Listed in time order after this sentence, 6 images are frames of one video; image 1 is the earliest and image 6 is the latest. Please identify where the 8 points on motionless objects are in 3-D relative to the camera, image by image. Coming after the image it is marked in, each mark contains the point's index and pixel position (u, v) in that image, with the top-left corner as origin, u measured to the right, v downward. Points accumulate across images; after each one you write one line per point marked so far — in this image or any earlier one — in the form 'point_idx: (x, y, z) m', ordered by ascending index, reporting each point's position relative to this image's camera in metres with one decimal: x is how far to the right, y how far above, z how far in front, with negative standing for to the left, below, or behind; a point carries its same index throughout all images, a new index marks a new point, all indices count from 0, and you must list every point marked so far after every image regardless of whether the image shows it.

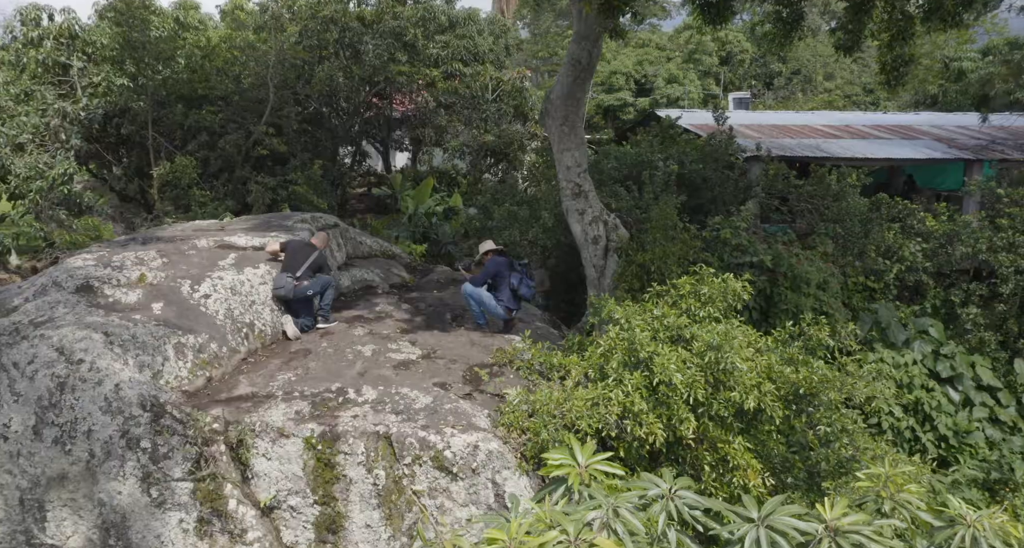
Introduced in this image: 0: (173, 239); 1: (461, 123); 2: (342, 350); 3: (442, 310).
0: (-2.9, +0.3, +6.1) m
1: (-1.0, +2.9, +13.4) m
2: (-1.2, -0.6, +5.2) m
3: (-0.6, -0.3, +6.5) m
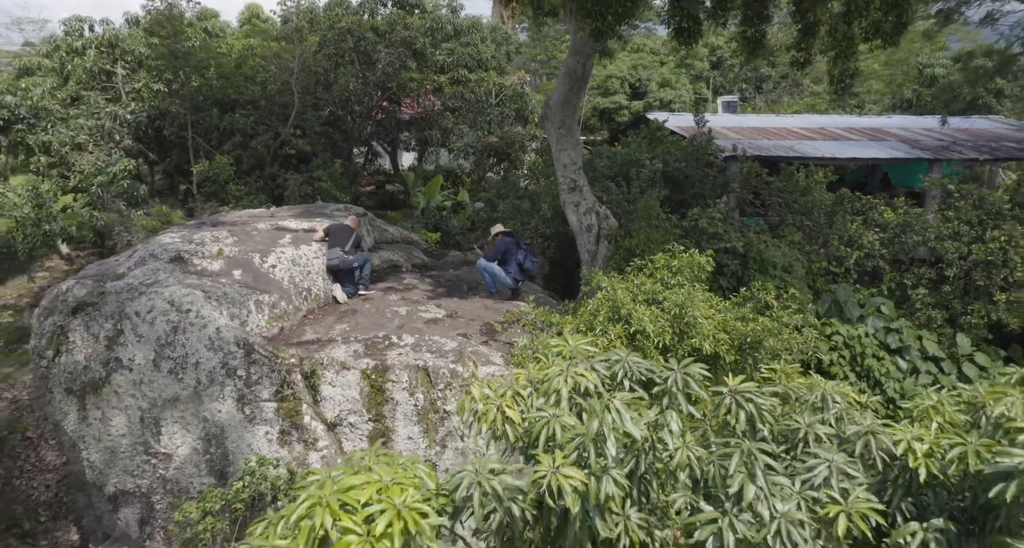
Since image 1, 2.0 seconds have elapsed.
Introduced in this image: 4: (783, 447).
0: (-2.8, +0.5, +7.3) m
1: (-1.0, +3.1, +14.7) m
2: (-1.1, -0.3, +6.4) m
3: (-0.6, -0.1, +7.7) m
4: (+1.3, -0.8, +3.3) m
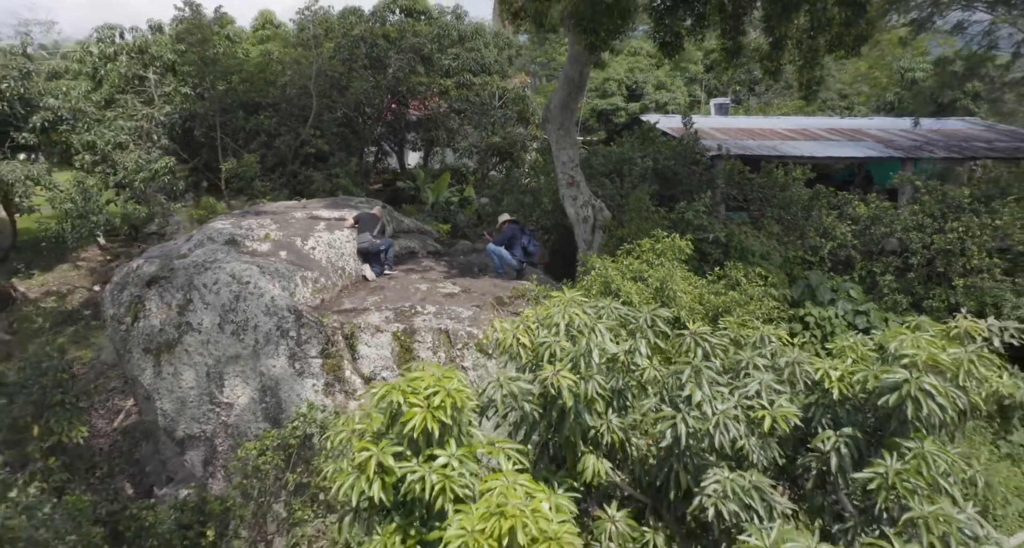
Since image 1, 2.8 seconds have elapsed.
0: (-2.8, +0.7, +8.4) m
1: (-0.9, +3.3, +15.7) m
2: (-1.1, -0.1, +7.5) m
3: (-0.5, +0.1, +8.8) m
4: (+1.3, -0.6, +4.4) m
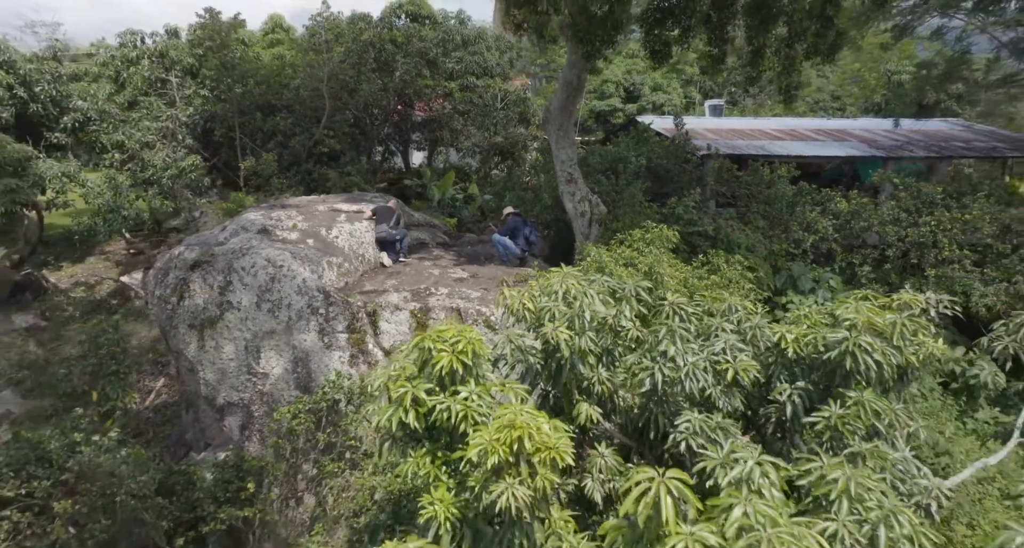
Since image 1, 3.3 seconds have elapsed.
0: (-2.7, +0.9, +9.2) m
1: (-0.9, +3.4, +16.5) m
2: (-1.0, 0.0, +8.3) m
3: (-0.5, +0.3, +9.6) m
4: (+1.4, -0.5, +5.2) m
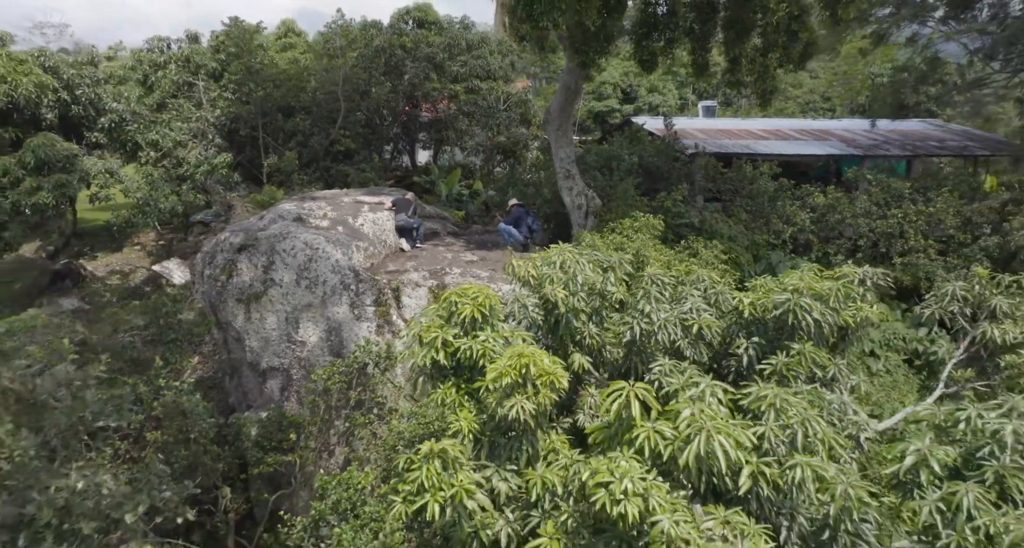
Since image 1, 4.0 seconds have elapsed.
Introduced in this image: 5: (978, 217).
0: (-2.7, +1.1, +10.3) m
1: (-0.8, +3.6, +17.6) m
2: (-1.0, +0.2, +9.4) m
3: (-0.4, +0.5, +10.7) m
4: (+1.4, -0.2, +6.3) m
5: (+8.1, +1.0, +12.4) m
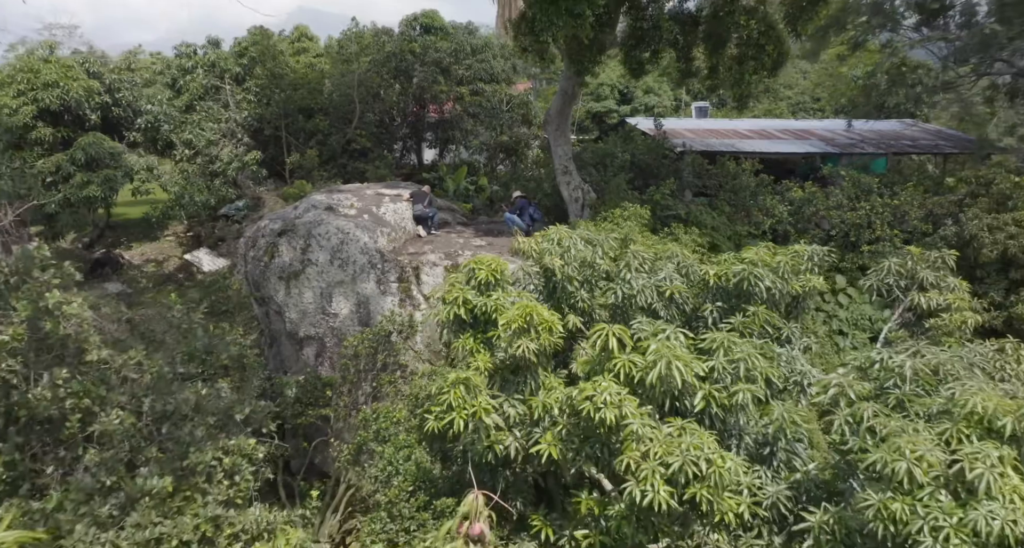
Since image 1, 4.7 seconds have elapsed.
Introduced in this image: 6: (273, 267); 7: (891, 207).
0: (-2.6, +1.4, +11.6) m
1: (-0.8, +3.9, +18.9) m
2: (-0.9, +0.5, +10.7) m
3: (-0.4, +0.7, +12.0) m
4: (+1.5, 0.0, +7.6) m
5: (+8.1, +1.3, +13.7) m
6: (-3.4, +0.1, +9.9) m
7: (+7.4, +1.3, +13.9) m
